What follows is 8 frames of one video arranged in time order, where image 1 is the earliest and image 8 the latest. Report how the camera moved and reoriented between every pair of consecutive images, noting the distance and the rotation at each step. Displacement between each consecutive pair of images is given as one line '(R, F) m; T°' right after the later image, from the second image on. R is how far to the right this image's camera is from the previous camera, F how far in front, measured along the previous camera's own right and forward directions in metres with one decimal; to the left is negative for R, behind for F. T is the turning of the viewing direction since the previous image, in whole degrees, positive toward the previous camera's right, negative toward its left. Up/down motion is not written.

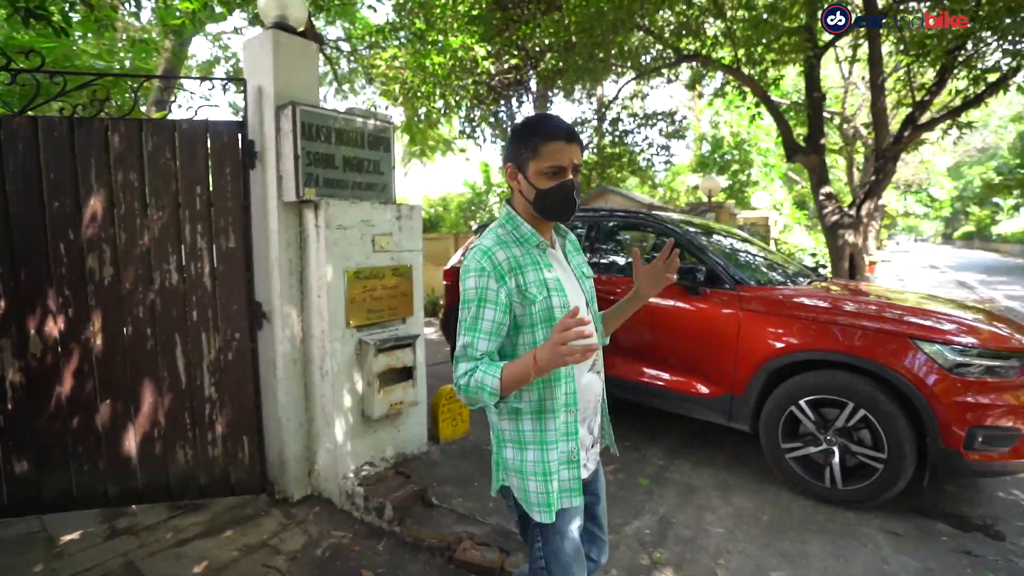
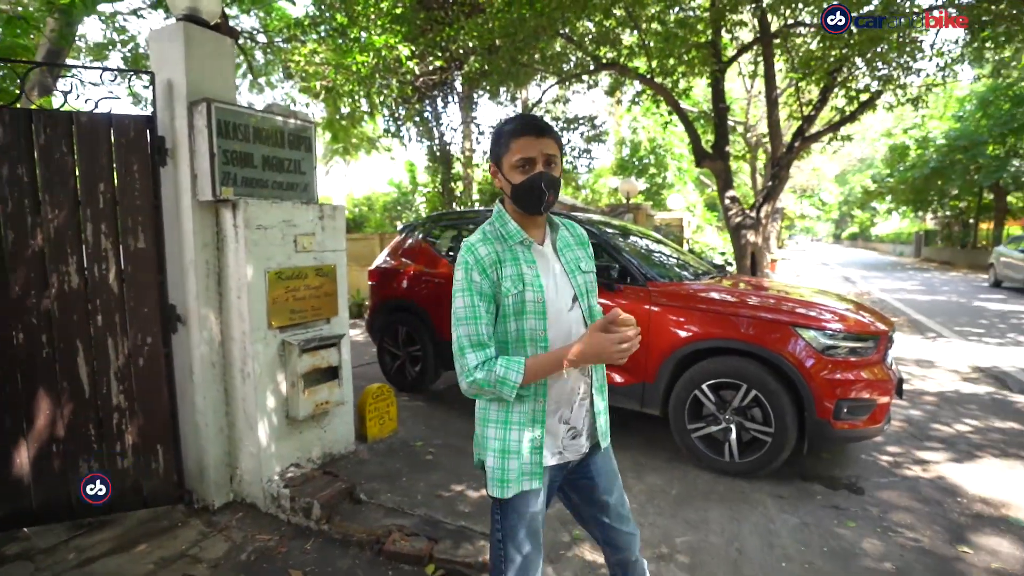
(0.0, -0.1) m; +8°
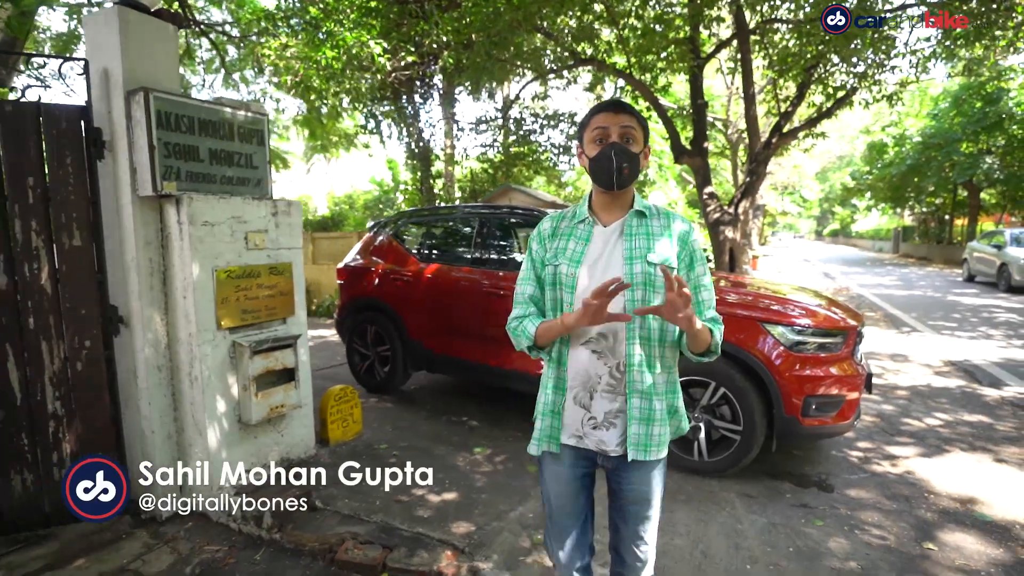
(+0.2, +0.1) m; +1°
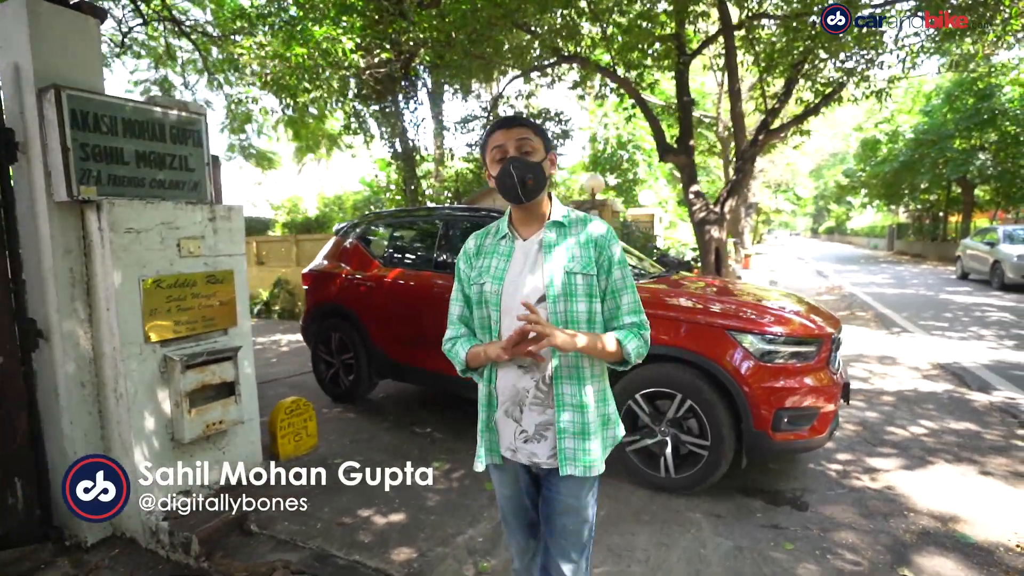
(+0.3, +0.2) m; 0°
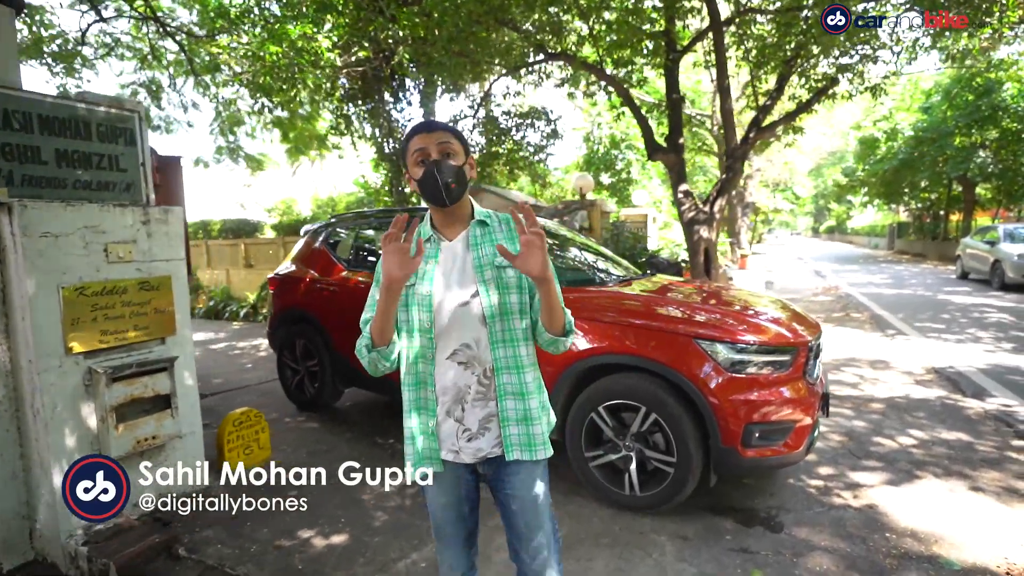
(+0.3, +0.2) m; 0°
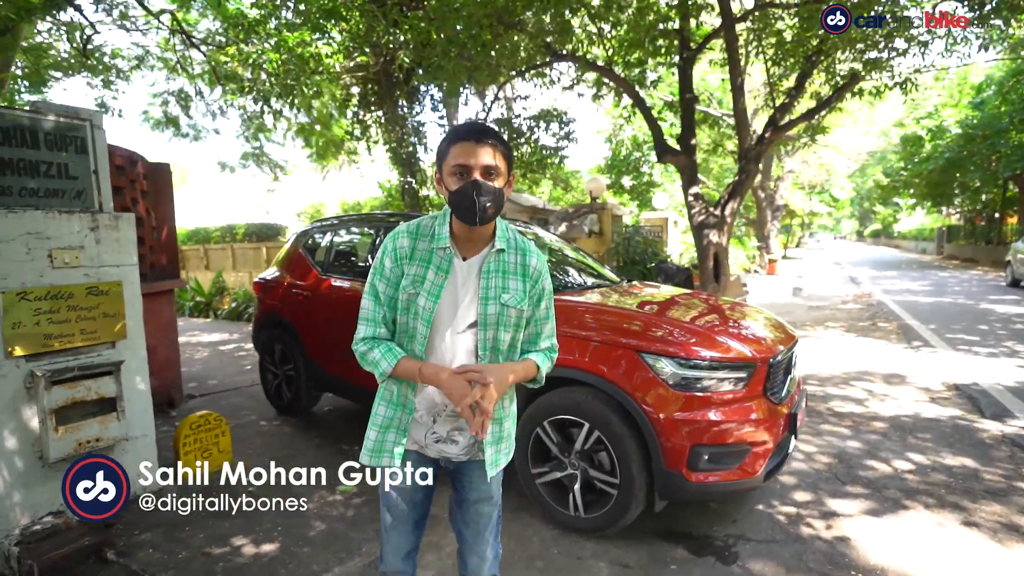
(+0.6, +0.2) m; -4°
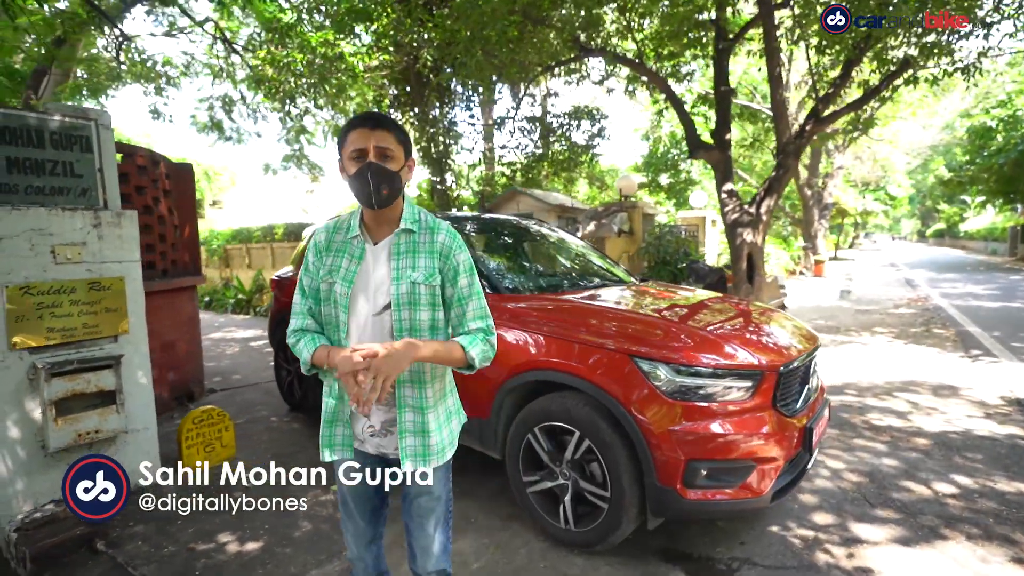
(+0.3, +0.2) m; -5°
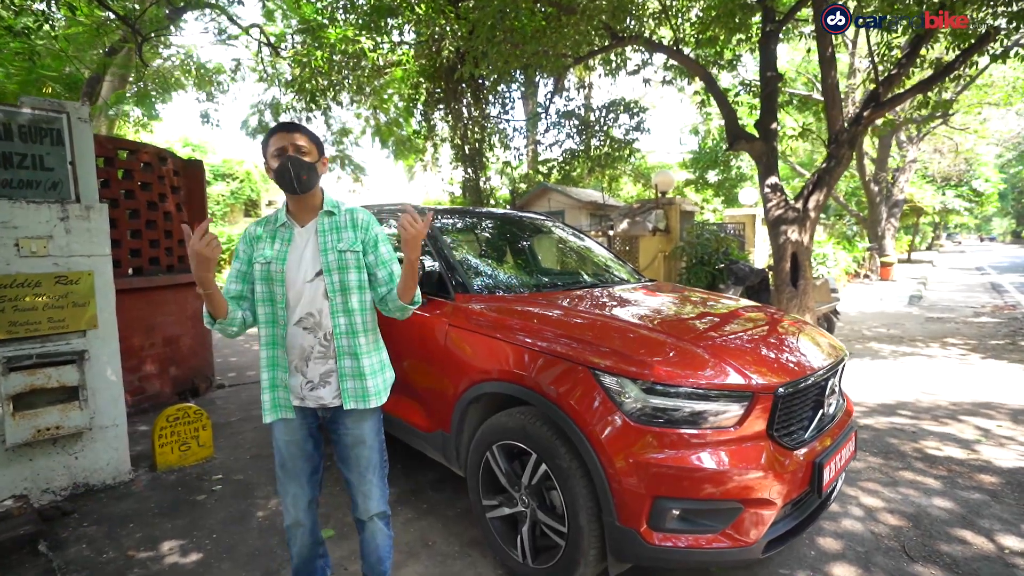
(+0.5, +0.4) m; -6°
